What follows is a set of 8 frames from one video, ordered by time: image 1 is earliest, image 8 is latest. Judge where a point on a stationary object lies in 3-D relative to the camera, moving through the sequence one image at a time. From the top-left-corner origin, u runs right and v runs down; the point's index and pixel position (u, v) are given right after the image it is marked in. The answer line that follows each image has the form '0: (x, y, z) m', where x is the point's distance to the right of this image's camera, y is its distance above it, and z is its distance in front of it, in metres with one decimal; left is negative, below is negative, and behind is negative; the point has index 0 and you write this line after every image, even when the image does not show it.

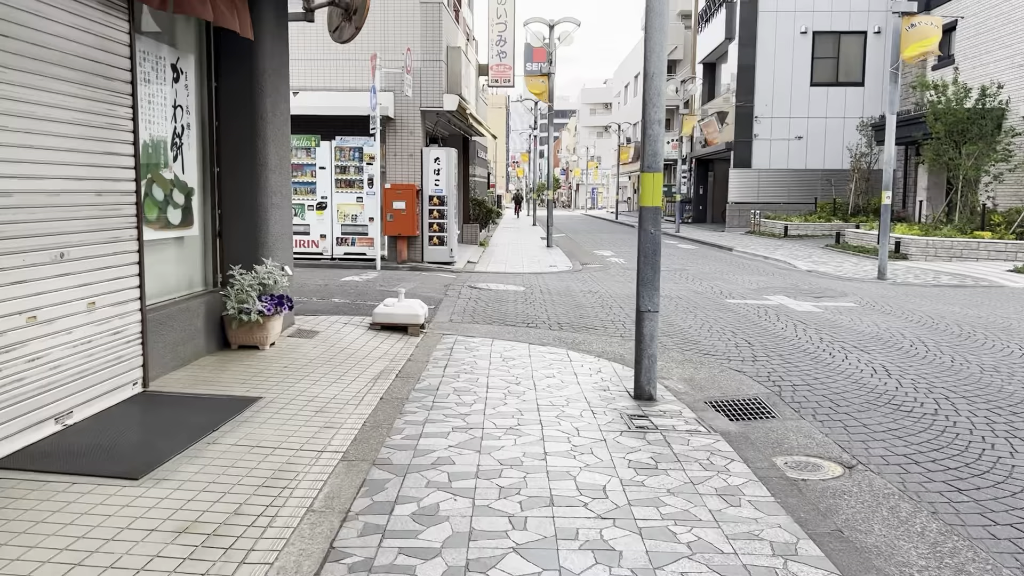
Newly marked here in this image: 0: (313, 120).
0: (-4.0, +3.4, +17.0) m
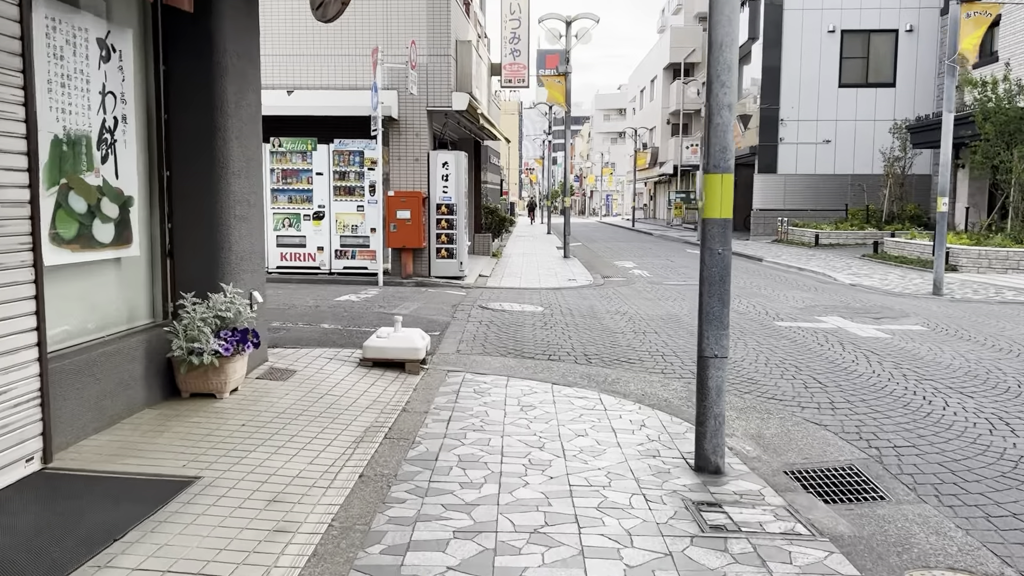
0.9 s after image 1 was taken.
0: (-3.7, +3.0, +15.5) m
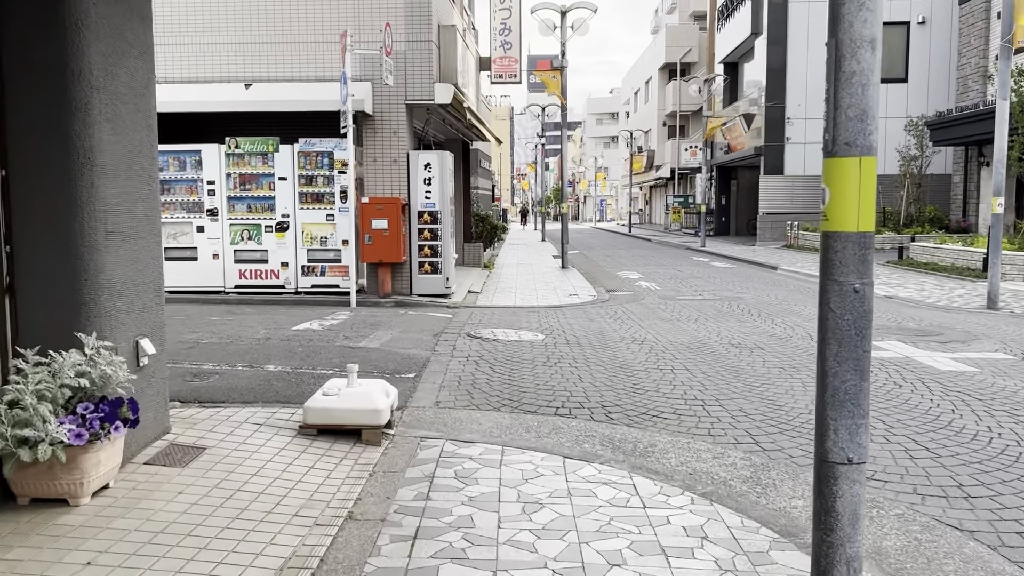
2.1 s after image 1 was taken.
0: (-3.9, +2.7, +13.5) m
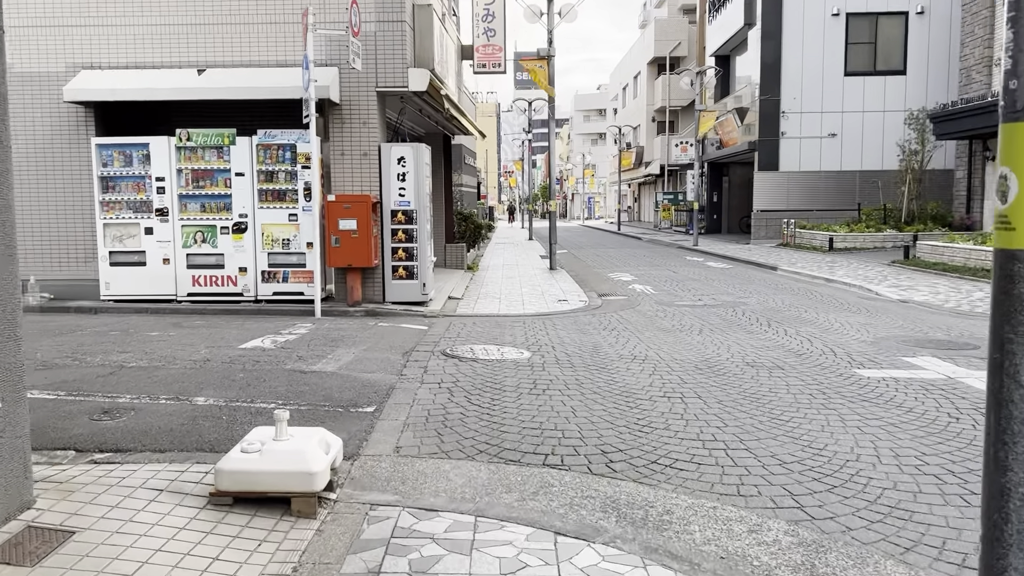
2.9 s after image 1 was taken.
0: (-4.1, +2.6, +12.2) m
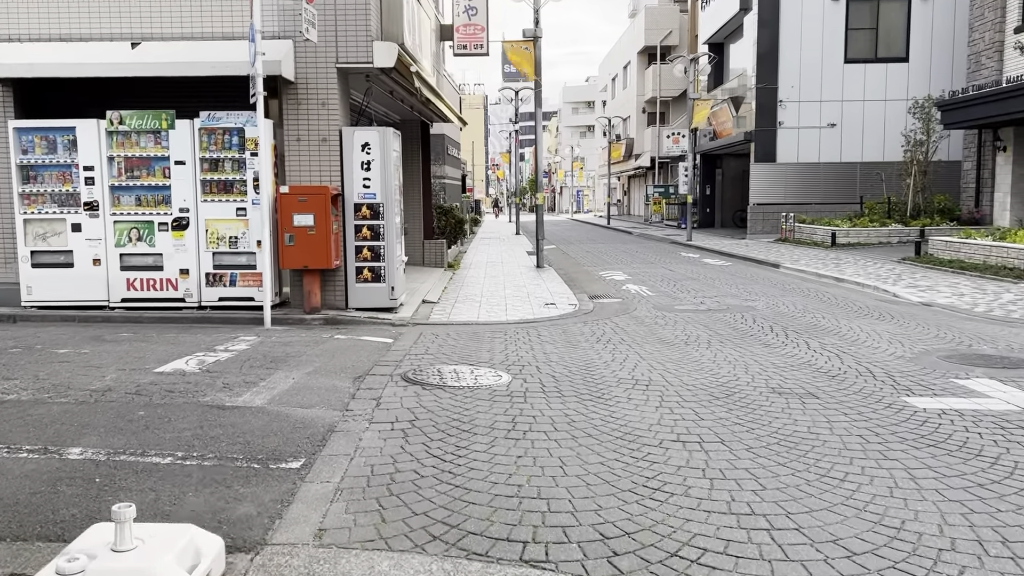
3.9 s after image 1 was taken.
0: (-4.4, +2.5, +10.7) m
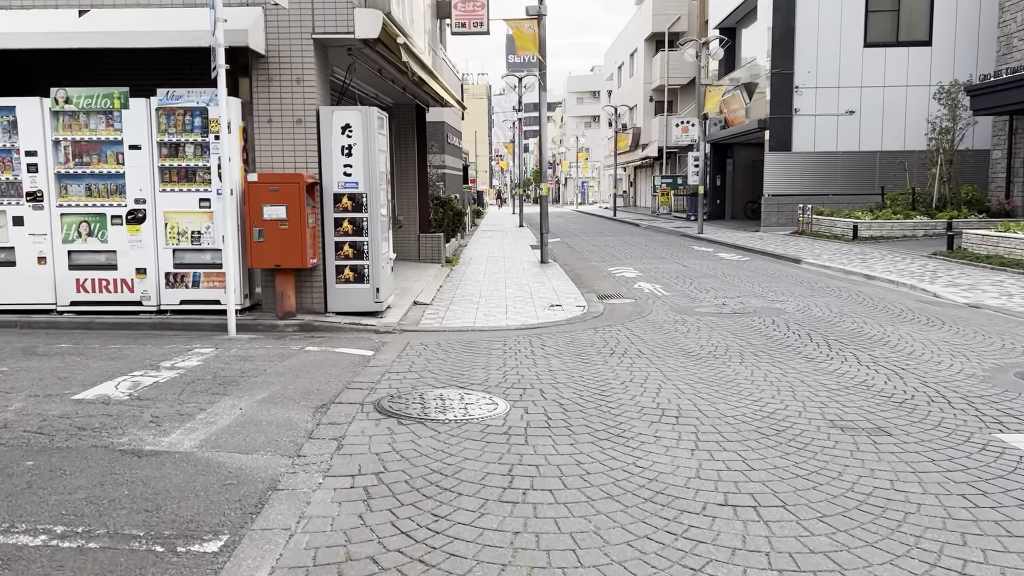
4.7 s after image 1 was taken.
0: (-4.3, +2.5, +9.4) m
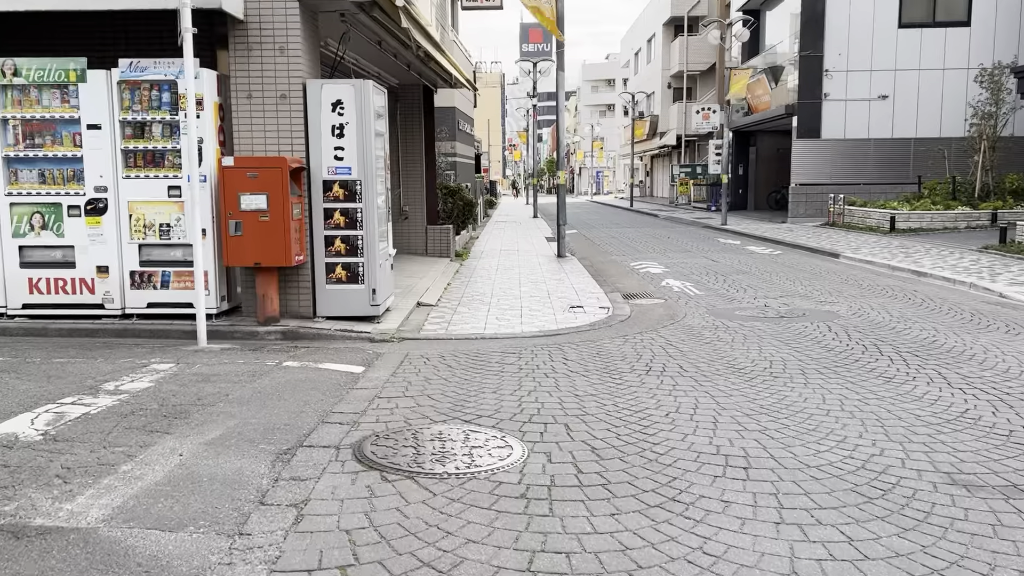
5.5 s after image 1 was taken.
0: (-4.2, +2.5, +8.2) m
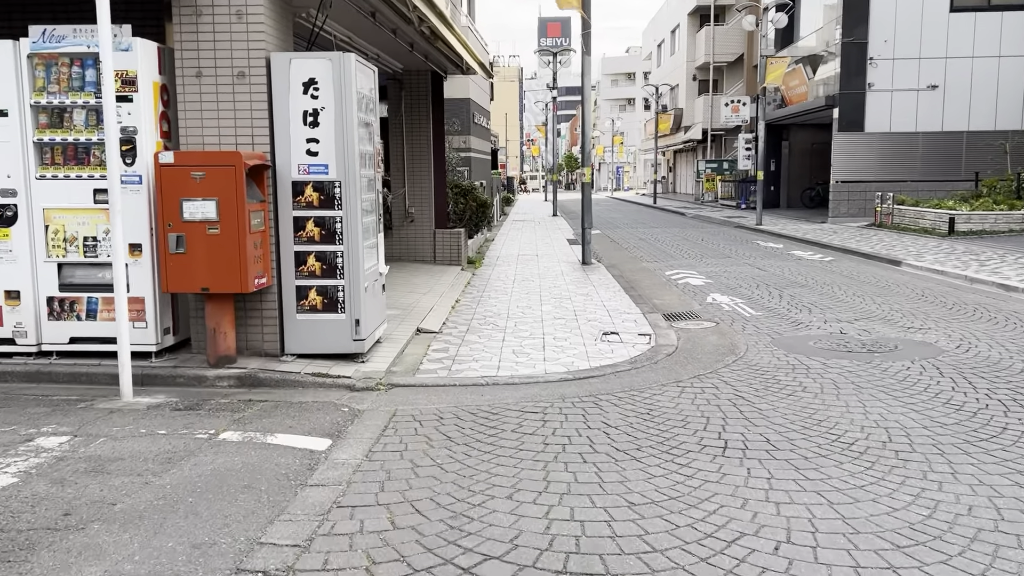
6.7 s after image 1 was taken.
0: (-4.0, +2.3, +6.4) m
